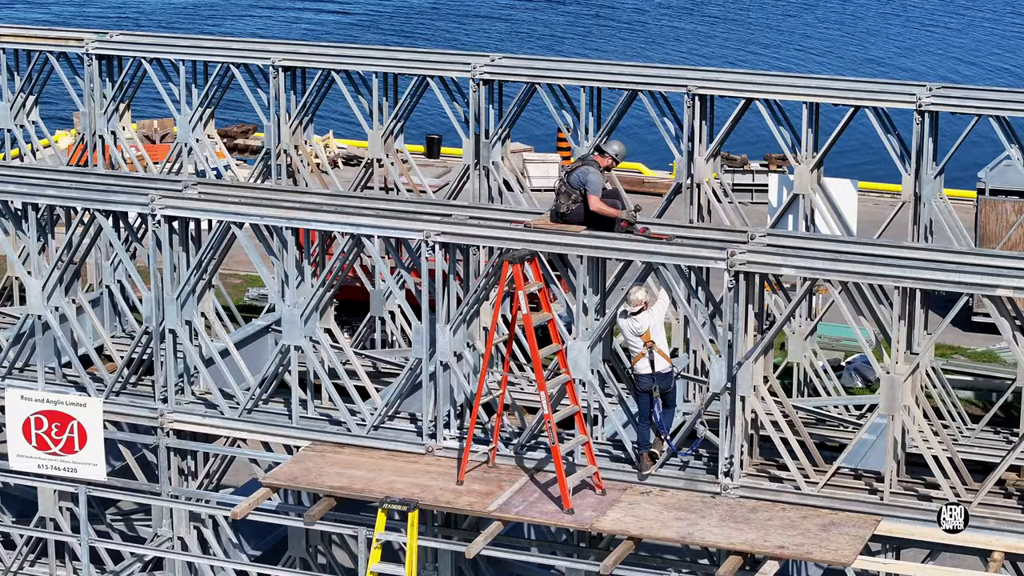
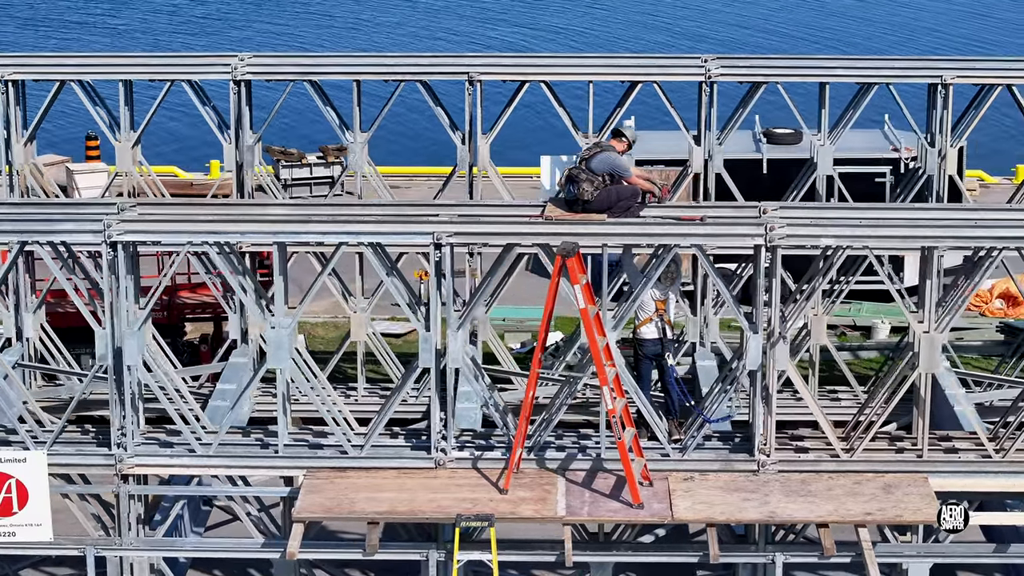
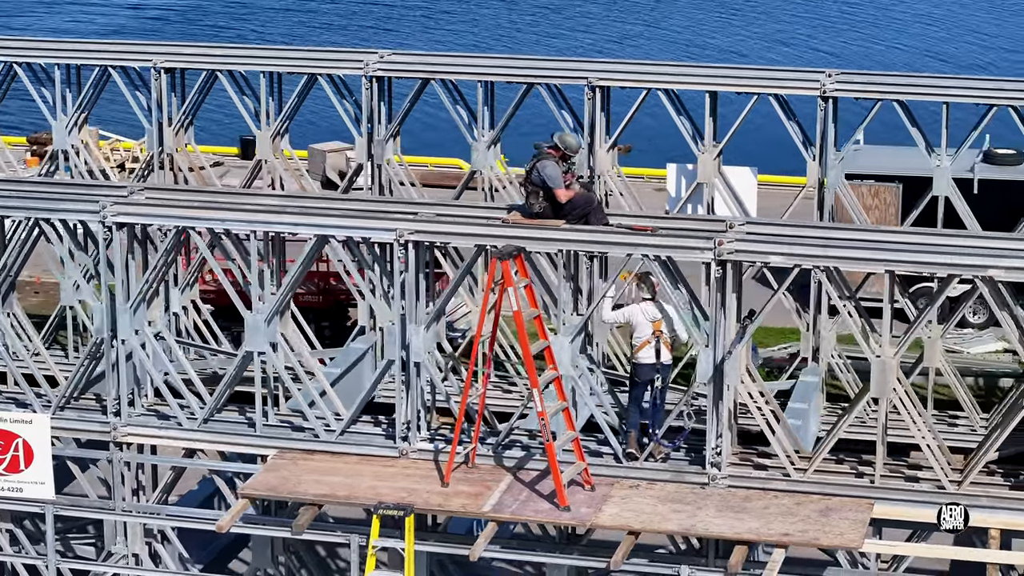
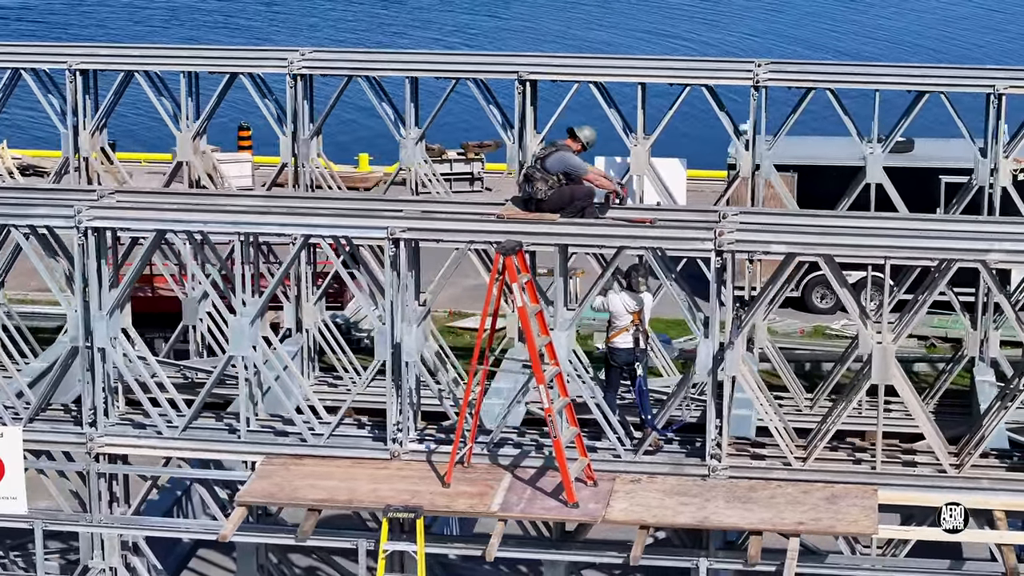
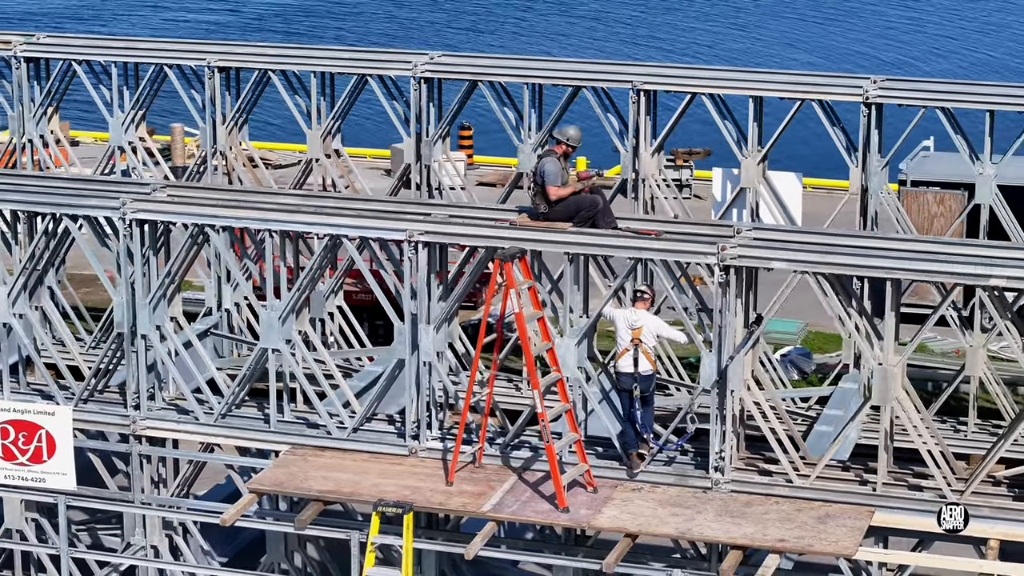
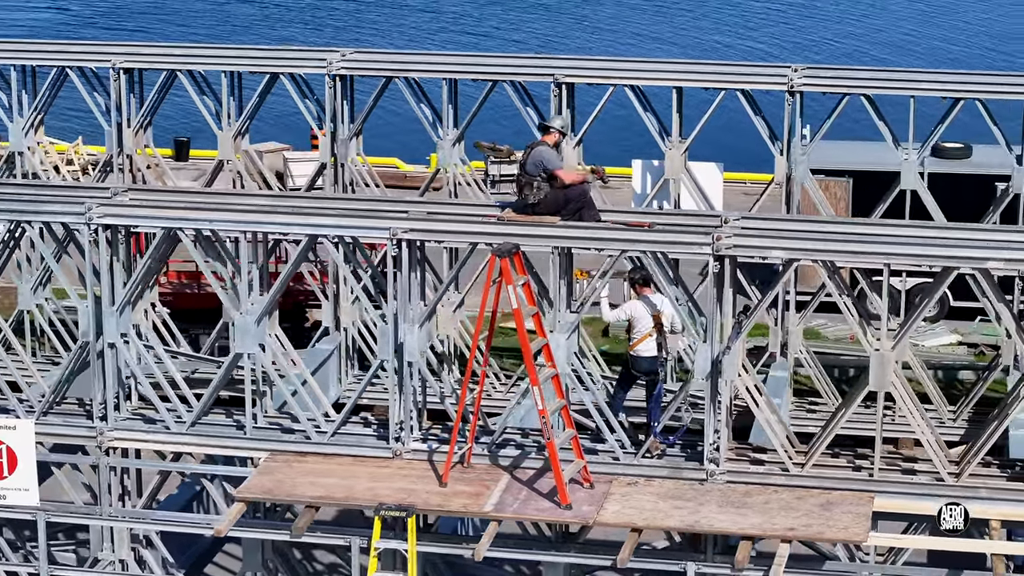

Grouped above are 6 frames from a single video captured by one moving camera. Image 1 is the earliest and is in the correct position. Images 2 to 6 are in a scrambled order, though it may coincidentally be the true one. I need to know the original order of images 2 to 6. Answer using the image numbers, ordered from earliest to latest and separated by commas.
5, 3, 6, 4, 2
